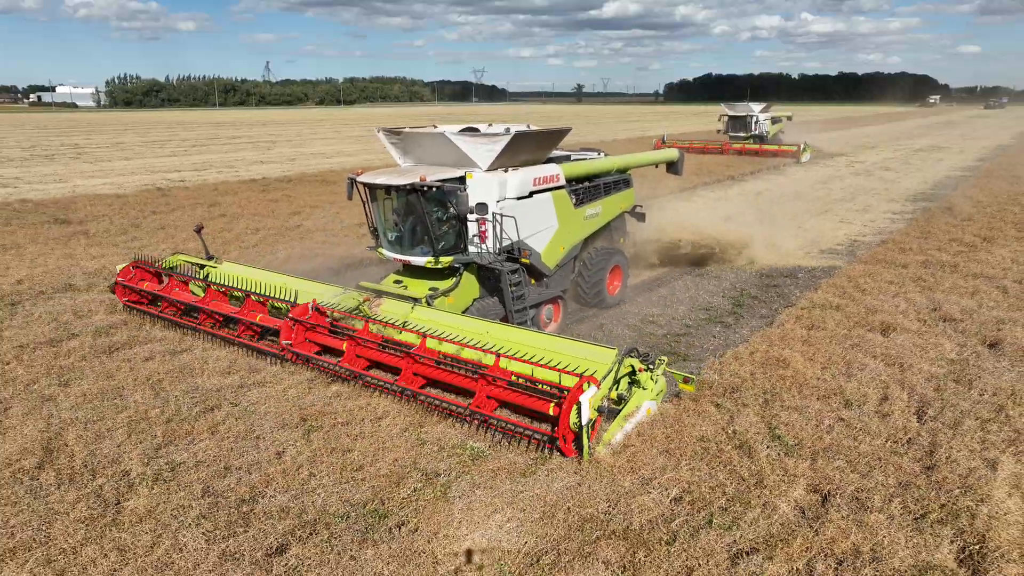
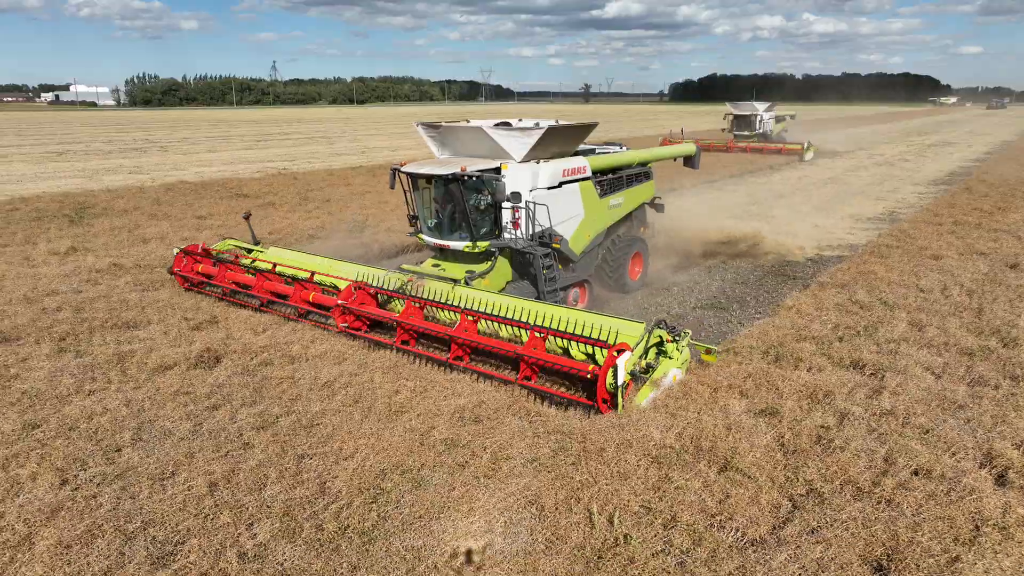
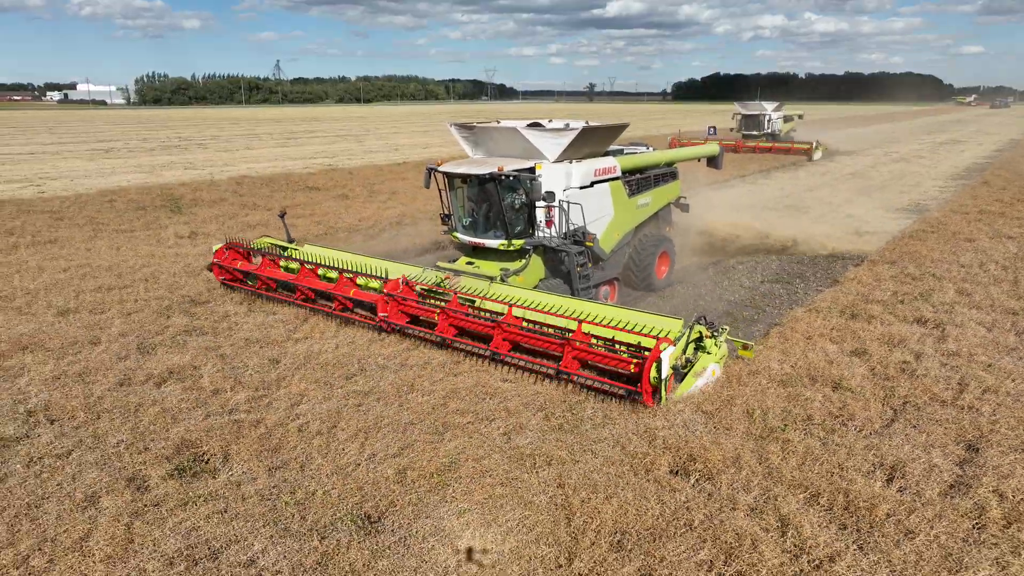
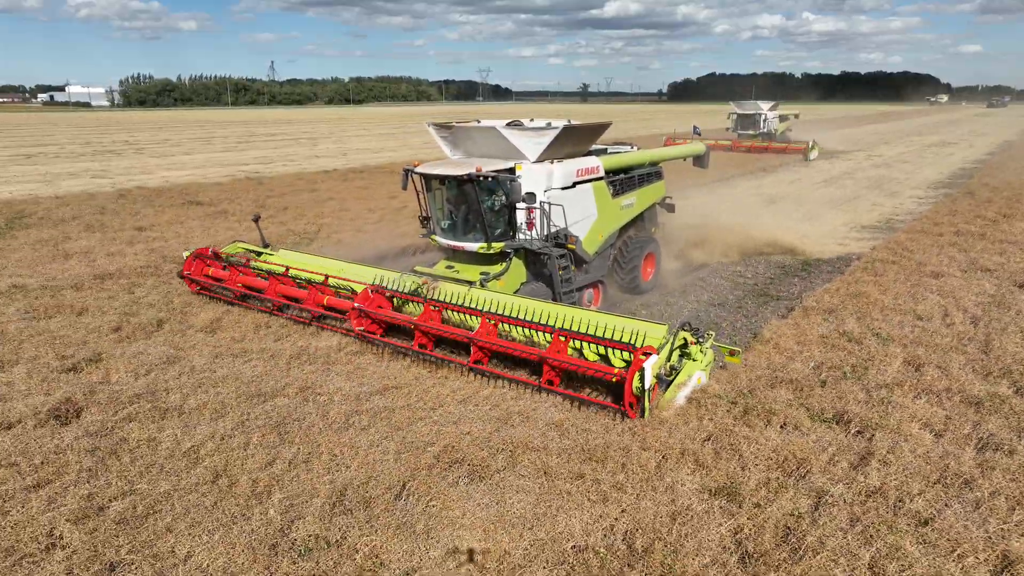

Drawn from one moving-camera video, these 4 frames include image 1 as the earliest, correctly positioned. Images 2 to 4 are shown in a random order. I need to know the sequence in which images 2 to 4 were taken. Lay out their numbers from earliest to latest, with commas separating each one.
4, 2, 3
